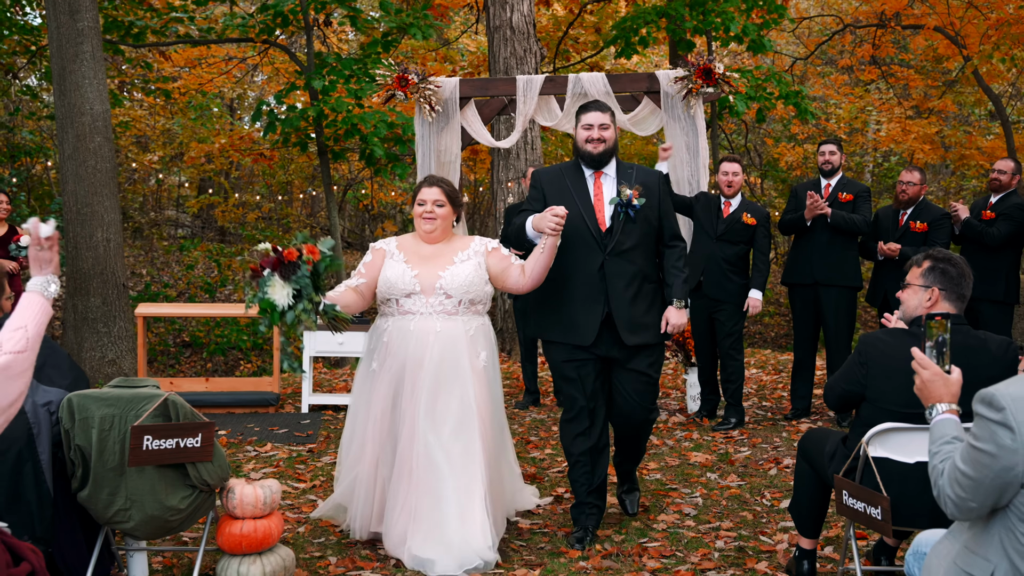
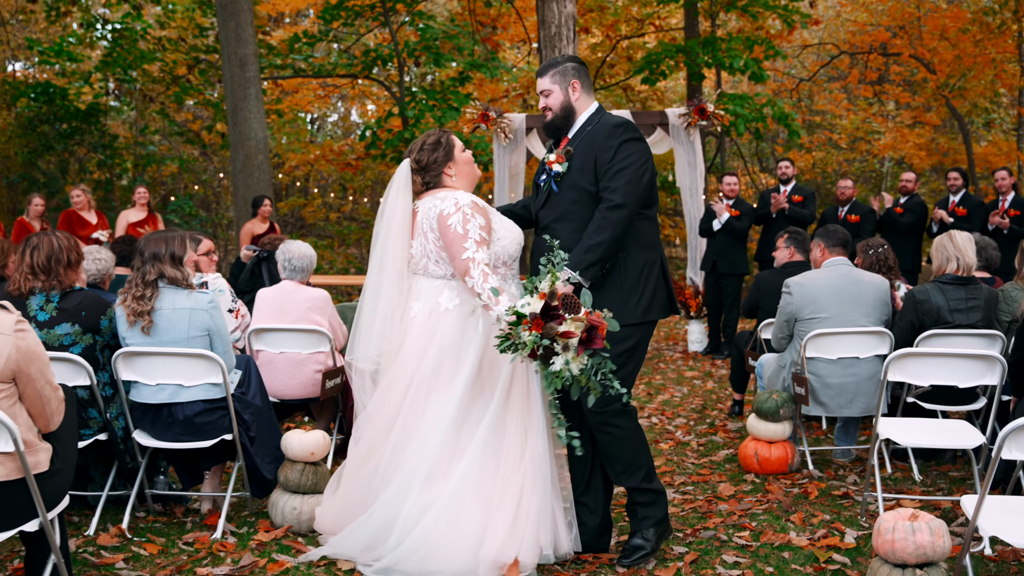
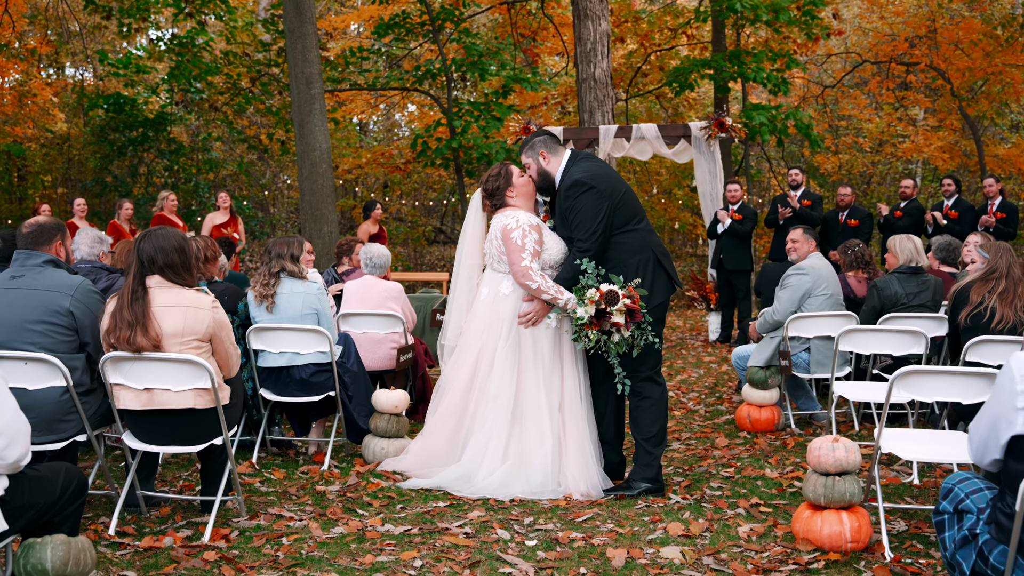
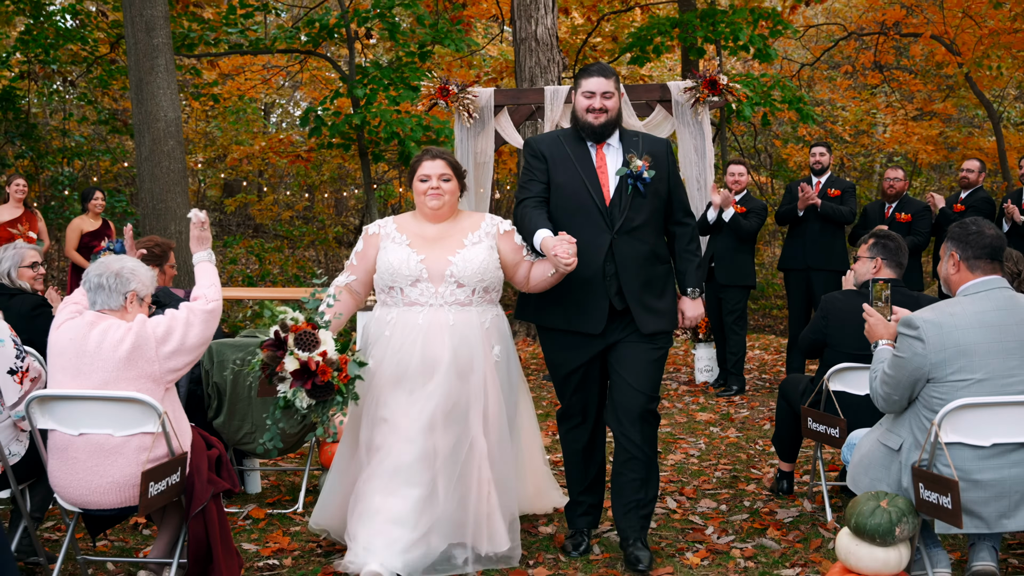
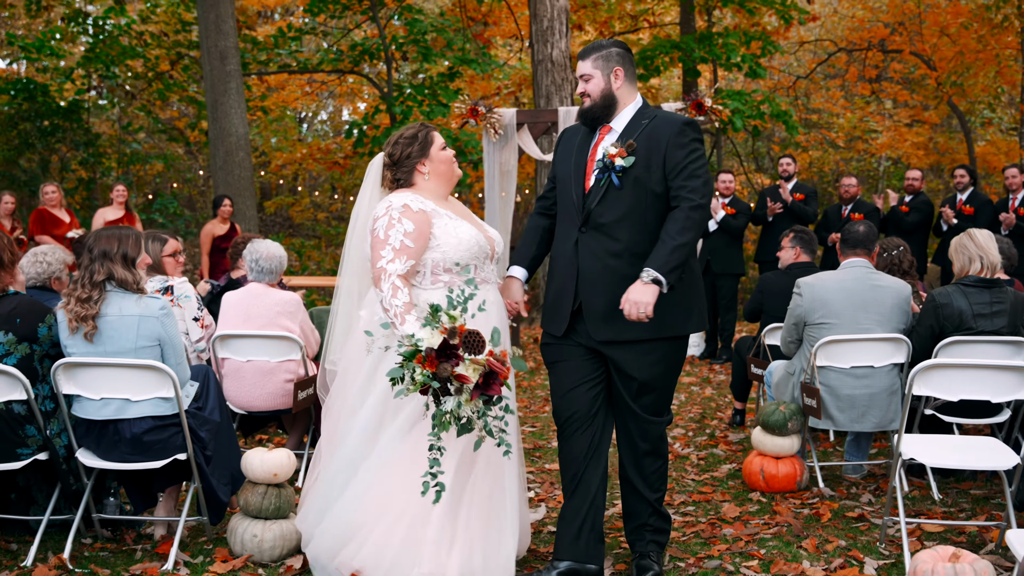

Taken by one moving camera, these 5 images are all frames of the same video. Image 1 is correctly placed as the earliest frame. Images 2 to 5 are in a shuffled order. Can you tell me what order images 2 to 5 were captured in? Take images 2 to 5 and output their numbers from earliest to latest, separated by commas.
4, 5, 2, 3
